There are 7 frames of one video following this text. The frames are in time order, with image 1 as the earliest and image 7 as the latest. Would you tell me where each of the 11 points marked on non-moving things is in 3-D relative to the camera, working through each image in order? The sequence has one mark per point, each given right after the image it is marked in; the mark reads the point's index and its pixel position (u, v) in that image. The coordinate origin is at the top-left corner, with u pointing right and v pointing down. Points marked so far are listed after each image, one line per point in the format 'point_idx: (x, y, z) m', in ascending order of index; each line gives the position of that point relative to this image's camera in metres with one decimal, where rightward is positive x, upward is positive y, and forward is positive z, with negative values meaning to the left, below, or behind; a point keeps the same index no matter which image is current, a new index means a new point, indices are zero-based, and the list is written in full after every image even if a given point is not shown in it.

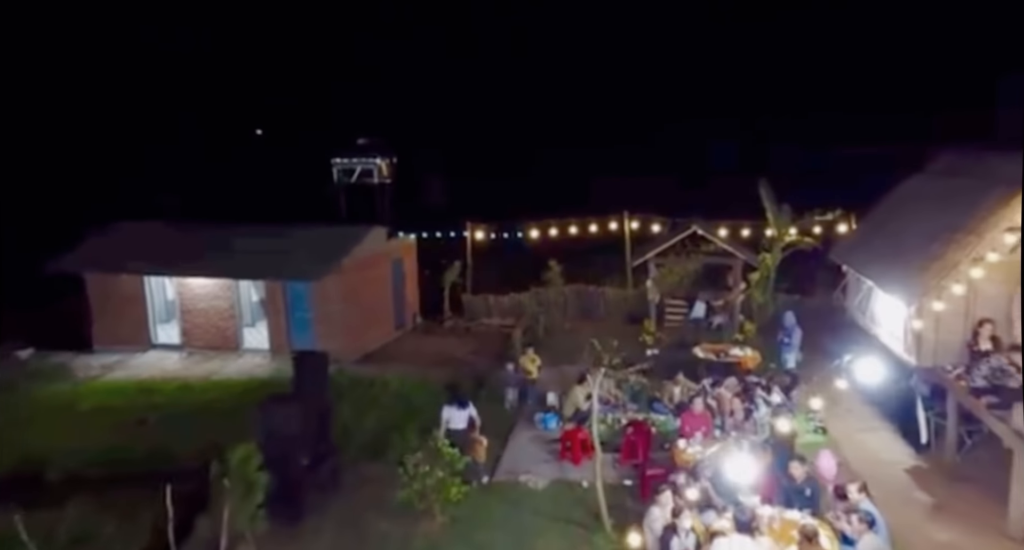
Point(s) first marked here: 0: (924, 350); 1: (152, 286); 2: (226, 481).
0: (+5.8, -1.0, +10.9) m
1: (-9.1, -0.3, +19.6) m
2: (-3.3, -2.4, +8.8) m
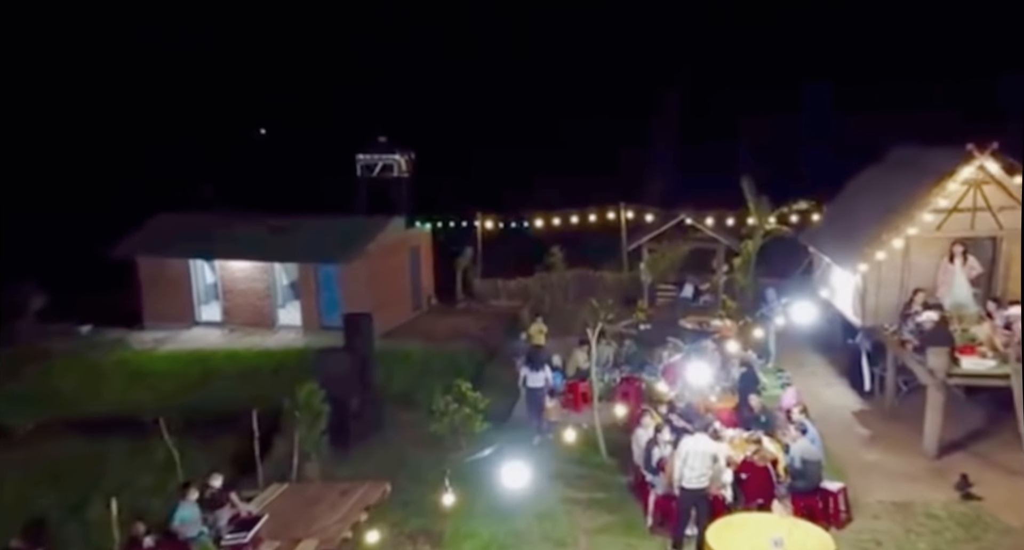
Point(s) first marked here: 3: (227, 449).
0: (+6.0, -0.6, +13.1) m
1: (-8.9, +0.2, +21.8) m
2: (-3.1, -2.0, +11.1) m
3: (-4.5, -2.6, +11.9) m
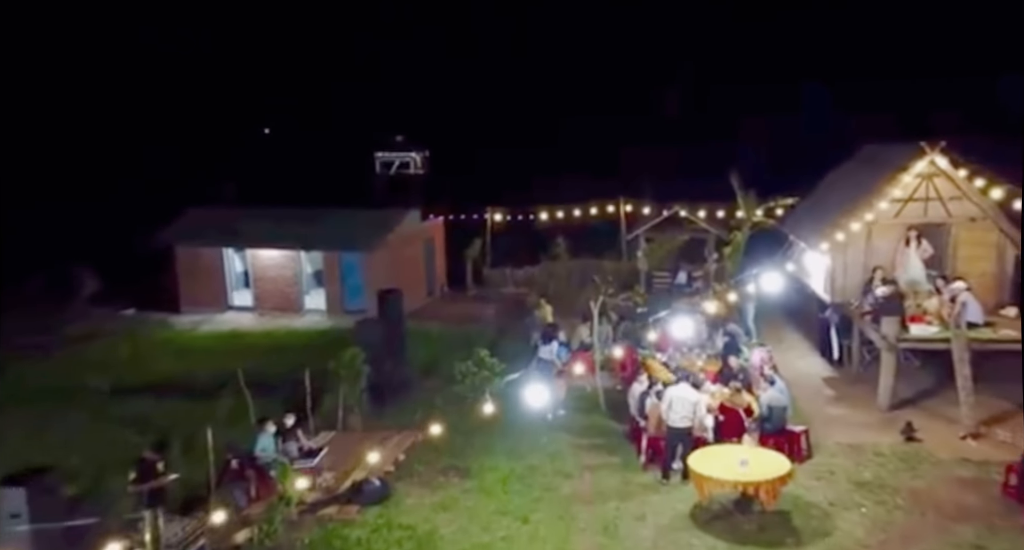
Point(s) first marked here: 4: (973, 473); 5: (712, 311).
0: (+6.3, -0.3, +15.0) m
1: (-8.7, +0.5, +23.7) m
2: (-2.9, -1.6, +12.9) m
3: (-4.2, -2.3, +13.8) m
4: (+6.4, -2.8, +10.6) m
5: (+4.0, -0.7, +15.3) m
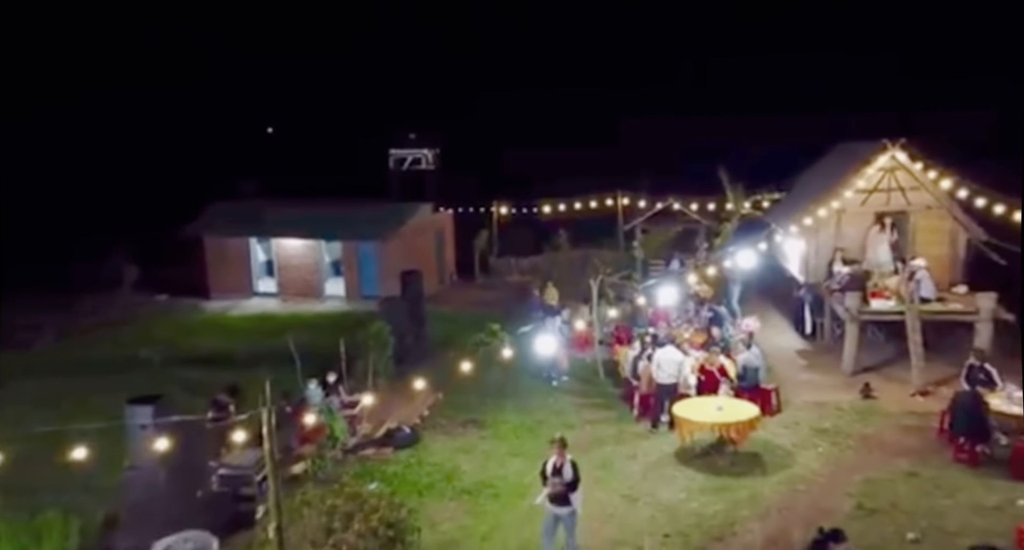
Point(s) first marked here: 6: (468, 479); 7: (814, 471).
0: (+6.4, +0.1, +16.8) m
1: (-8.5, +0.9, +25.5) m
2: (-2.7, -1.3, +14.8) m
3: (-4.1, -1.9, +15.7) m
4: (+6.5, -2.4, +12.5) m
5: (+4.2, -0.3, +17.2) m
6: (-0.6, -3.0, +11.2) m
7: (+4.3, -2.8, +11.0) m
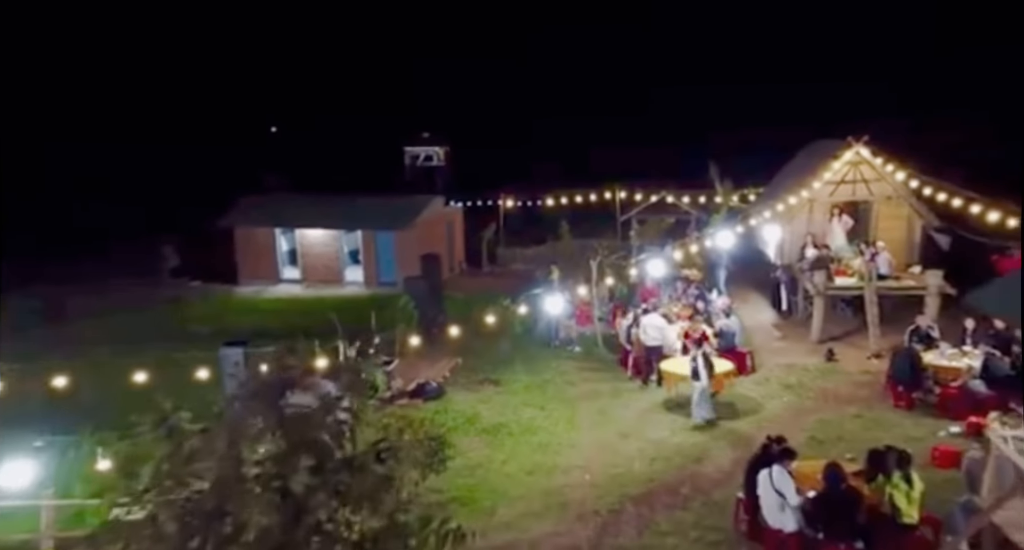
0: (+6.7, +0.5, +18.9) m
1: (-8.3, +1.3, +27.6) m
2: (-2.5, -0.8, +16.9) m
3: (-3.9, -1.5, +17.8) m
4: (+6.7, -2.0, +14.6) m
5: (+4.4, +0.1, +19.3) m
6: (-0.4, -2.5, +13.4) m
7: (+4.5, -2.4, +13.2) m
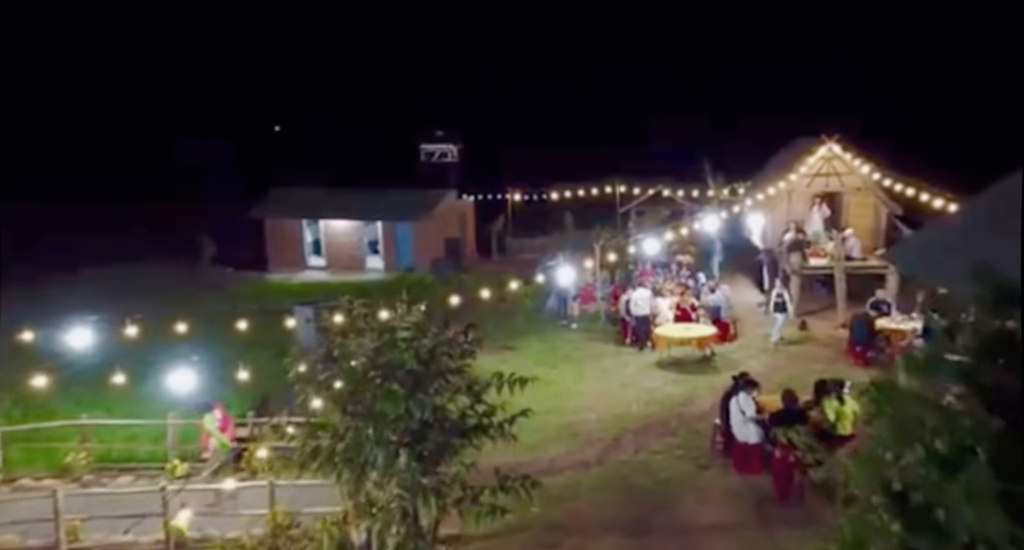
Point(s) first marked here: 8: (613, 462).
0: (+7.0, +1.0, +21.3) m
1: (-8.0, +1.8, +30.0) m
2: (-2.2, -0.4, +19.2) m
3: (-3.5, -1.0, +20.1) m
4: (+7.1, -1.5, +17.0) m
5: (+4.7, +0.6, +21.6) m
6: (-0.1, -2.1, +15.7) m
7: (+4.9, -1.9, +15.5) m
8: (+1.5, -2.8, +11.5) m
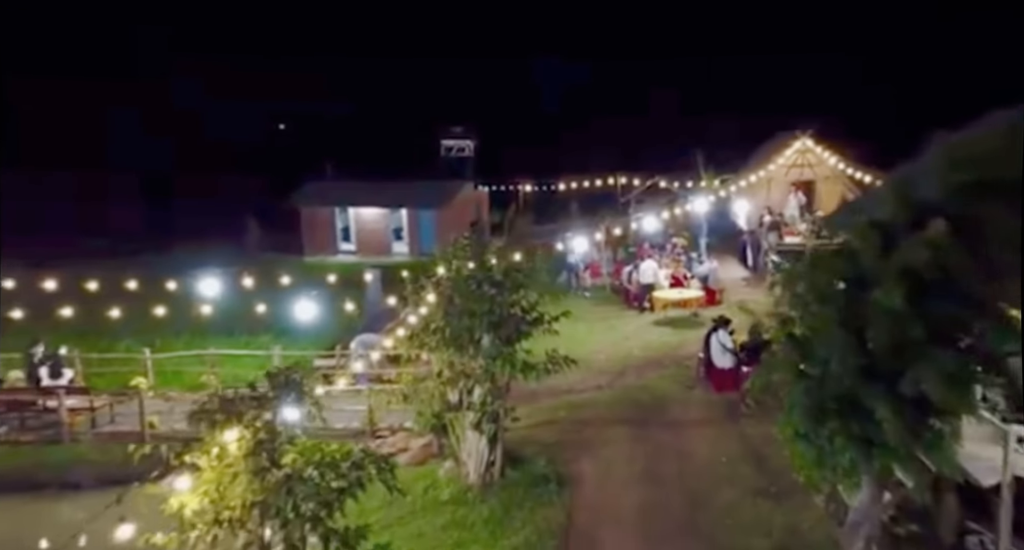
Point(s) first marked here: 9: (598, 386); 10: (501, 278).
0: (+7.5, +1.7, +24.5) m
1: (-7.5, +2.5, +33.2) m
2: (-1.6, +0.3, +22.4) m
3: (-3.0, -0.3, +23.3) m
4: (+7.6, -0.8, +20.2) m
5: (+5.2, +1.3, +24.8) m
6: (+0.4, -1.4, +18.9) m
7: (+5.4, -1.2, +18.7) m
8: (+2.1, -2.1, +14.7) m
9: (+1.6, -2.1, +14.7) m
10: (-0.1, 0.0, +9.2) m
